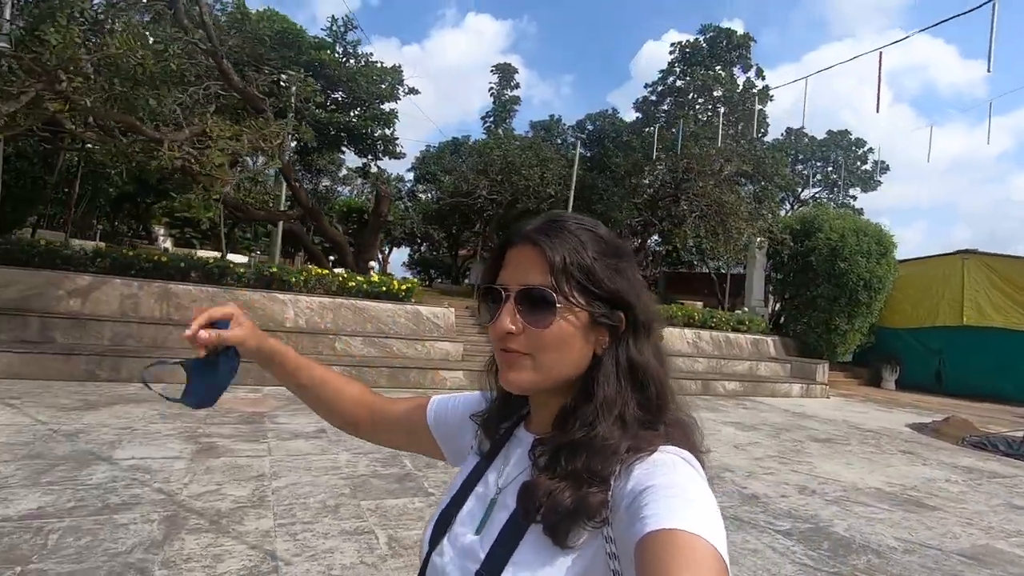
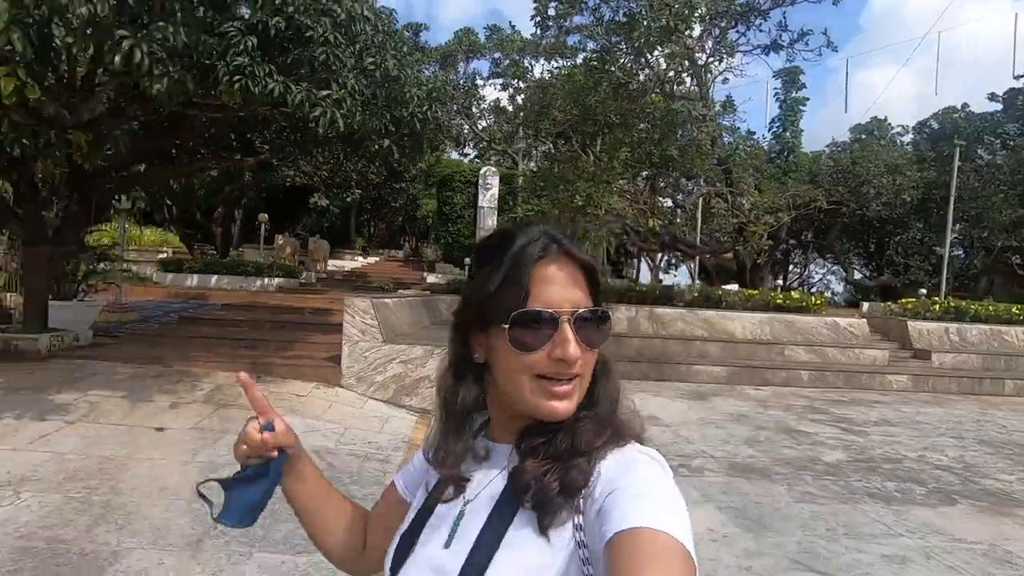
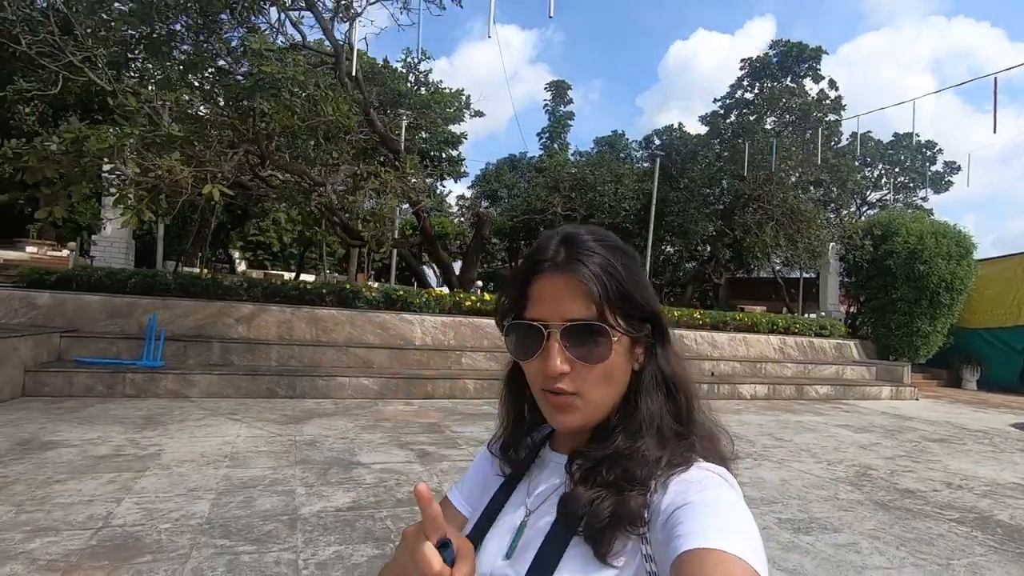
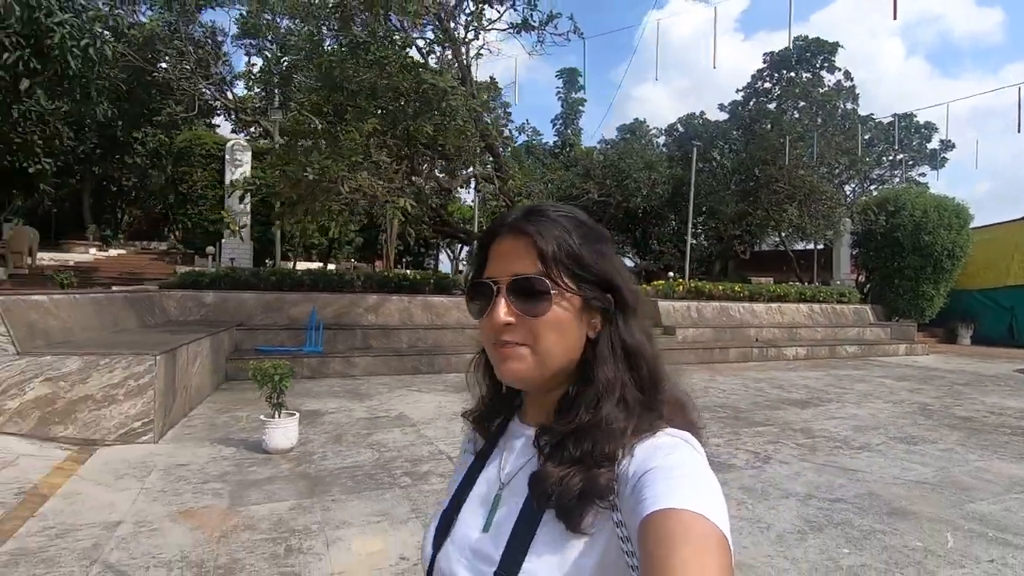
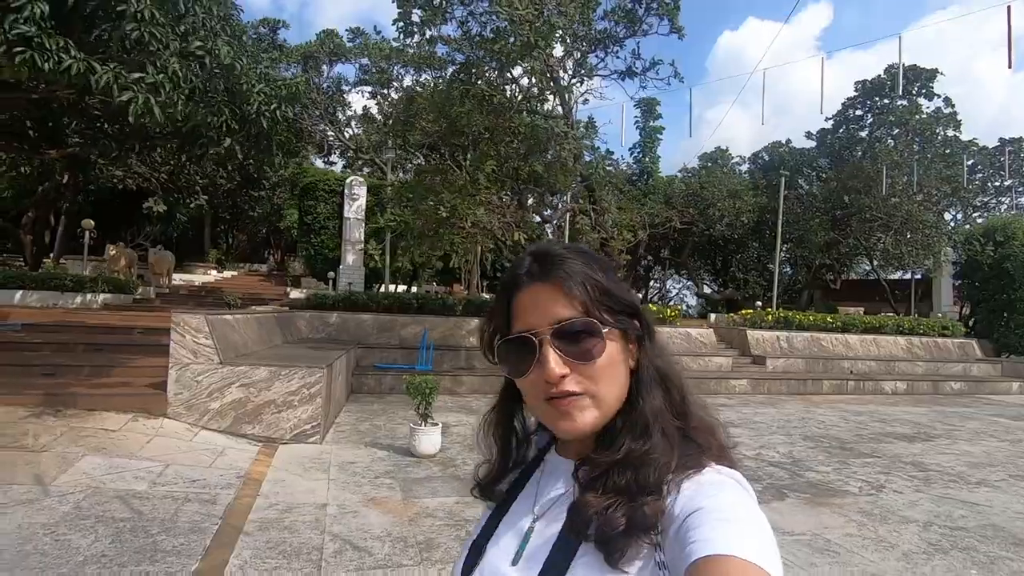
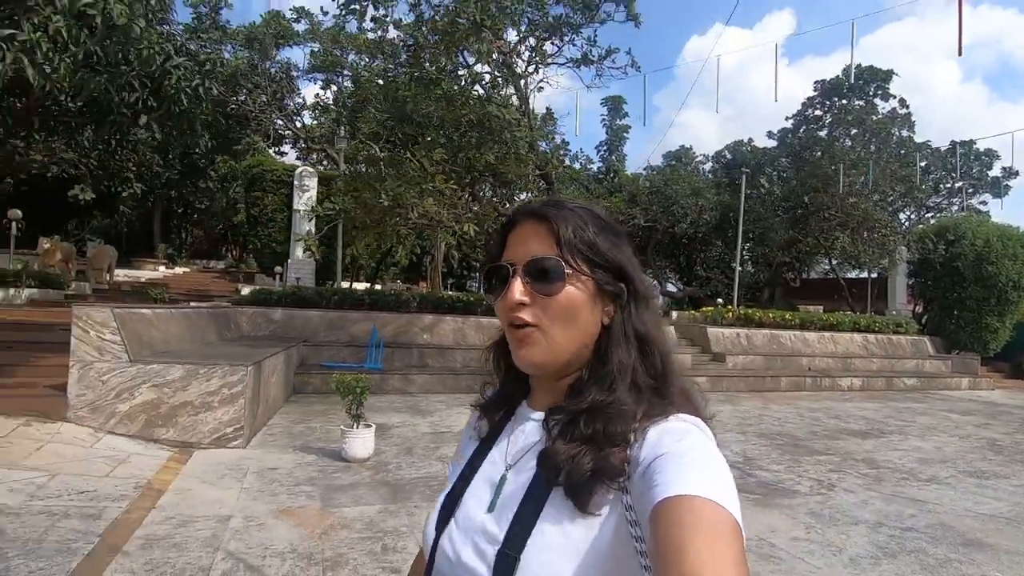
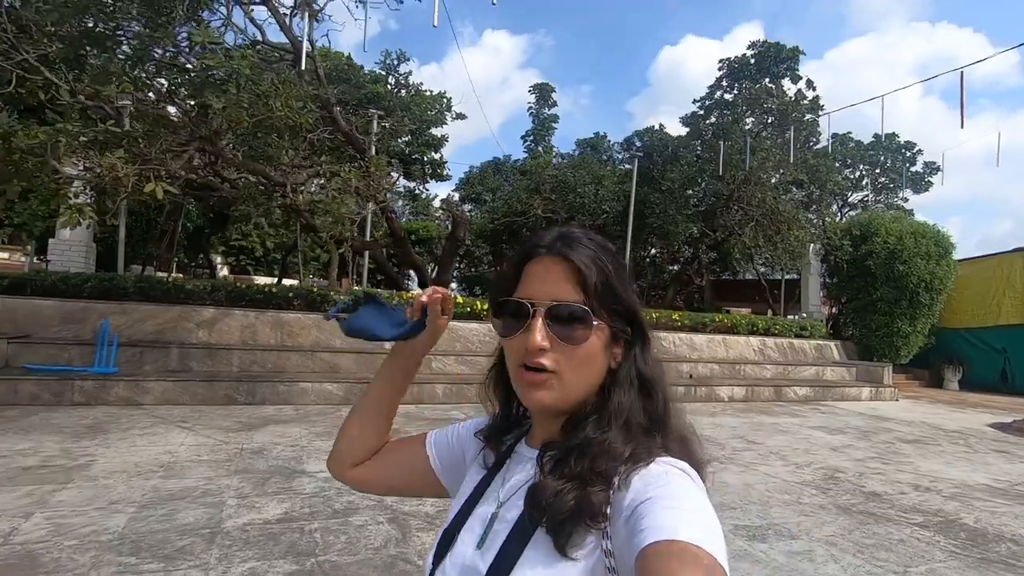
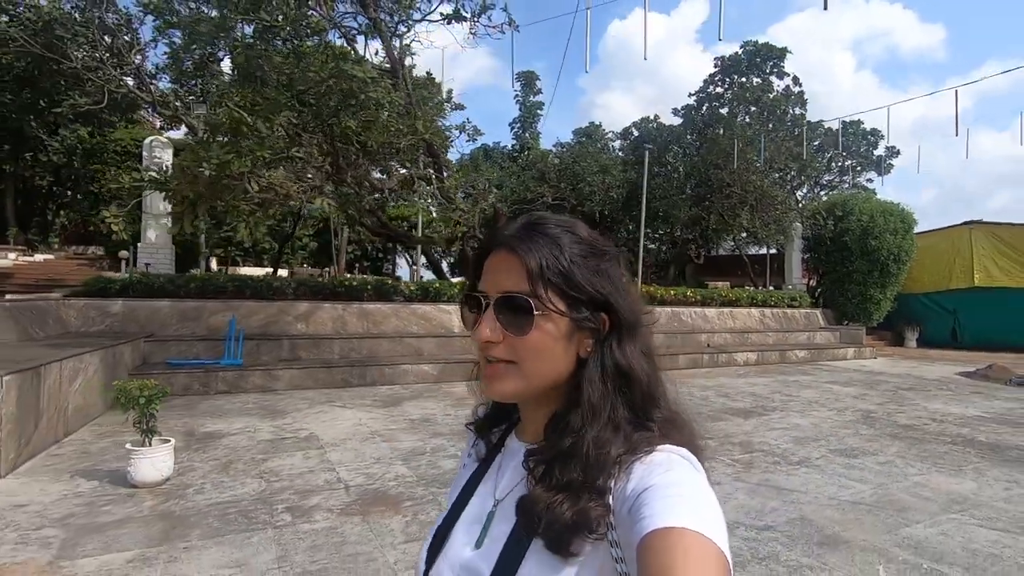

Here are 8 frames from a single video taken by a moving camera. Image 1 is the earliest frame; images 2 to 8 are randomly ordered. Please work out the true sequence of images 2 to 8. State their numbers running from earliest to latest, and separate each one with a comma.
7, 3, 8, 4, 6, 5, 2
